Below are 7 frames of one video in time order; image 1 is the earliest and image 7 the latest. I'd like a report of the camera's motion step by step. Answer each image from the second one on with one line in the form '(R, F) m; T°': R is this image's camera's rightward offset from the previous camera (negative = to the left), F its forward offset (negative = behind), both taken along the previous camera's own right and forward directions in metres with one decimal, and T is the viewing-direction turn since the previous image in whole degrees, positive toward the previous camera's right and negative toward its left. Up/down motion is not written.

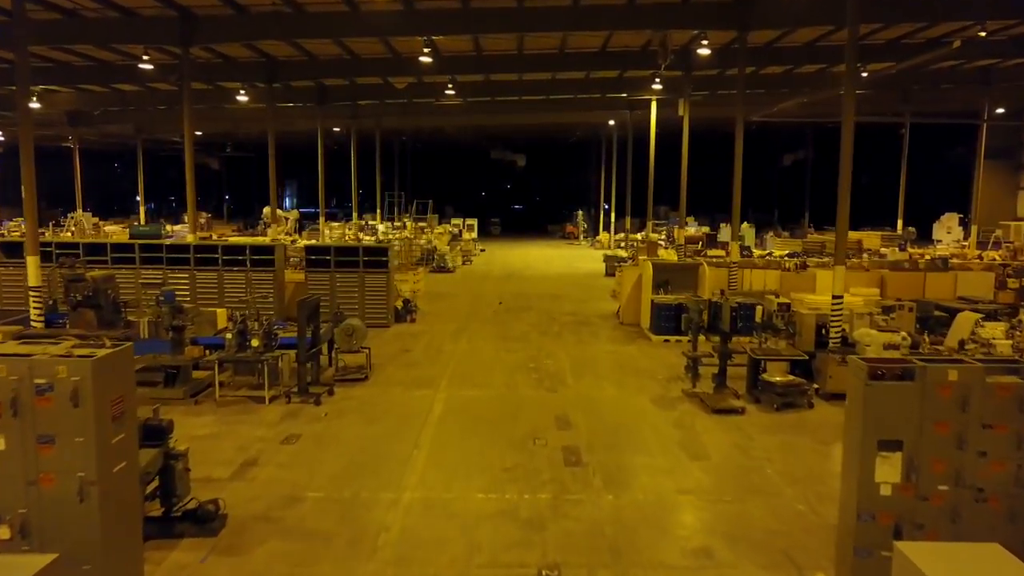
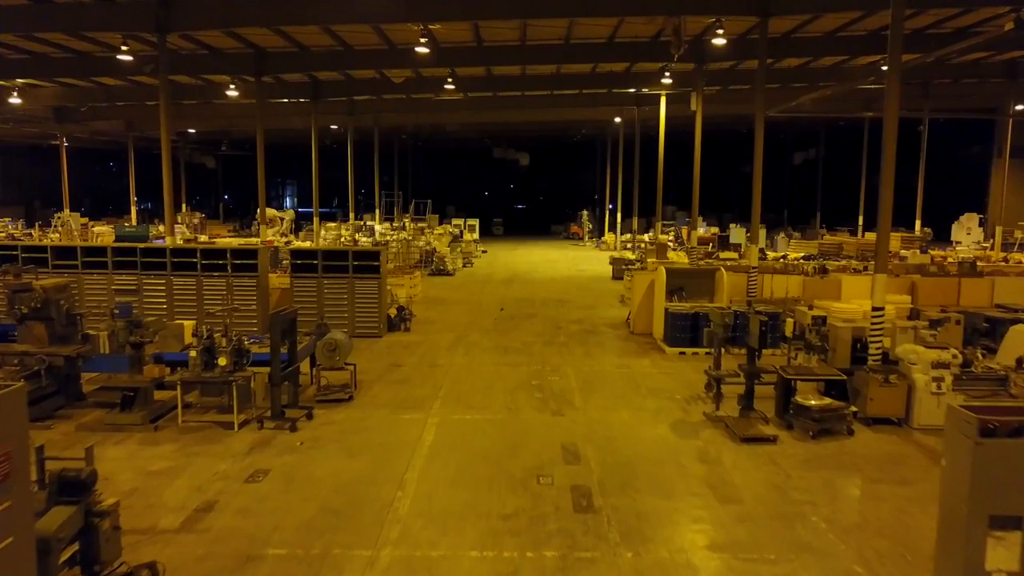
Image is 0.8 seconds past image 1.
(0.0, +1.0) m; 0°
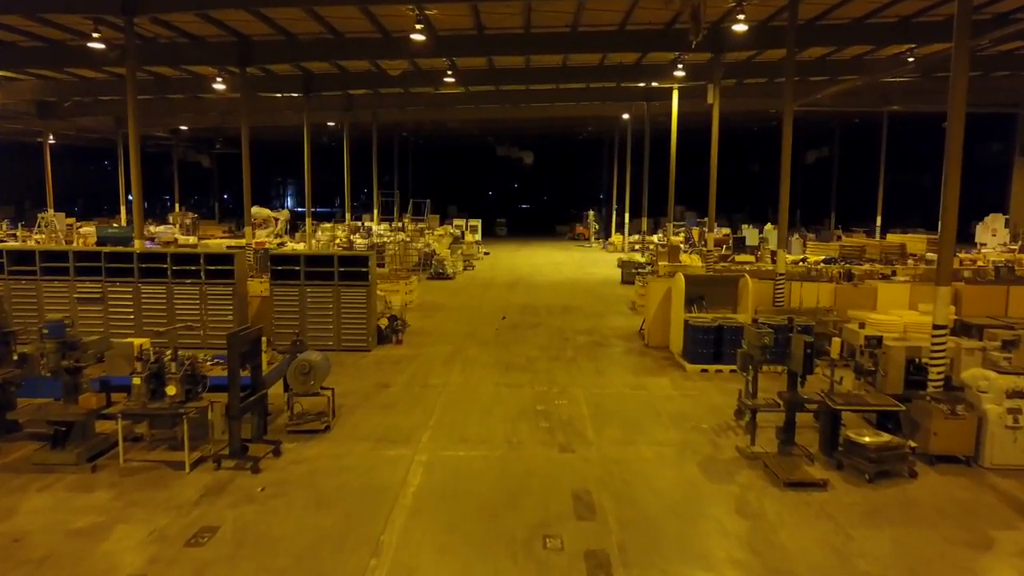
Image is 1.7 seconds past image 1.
(0.0, +1.2) m; 0°
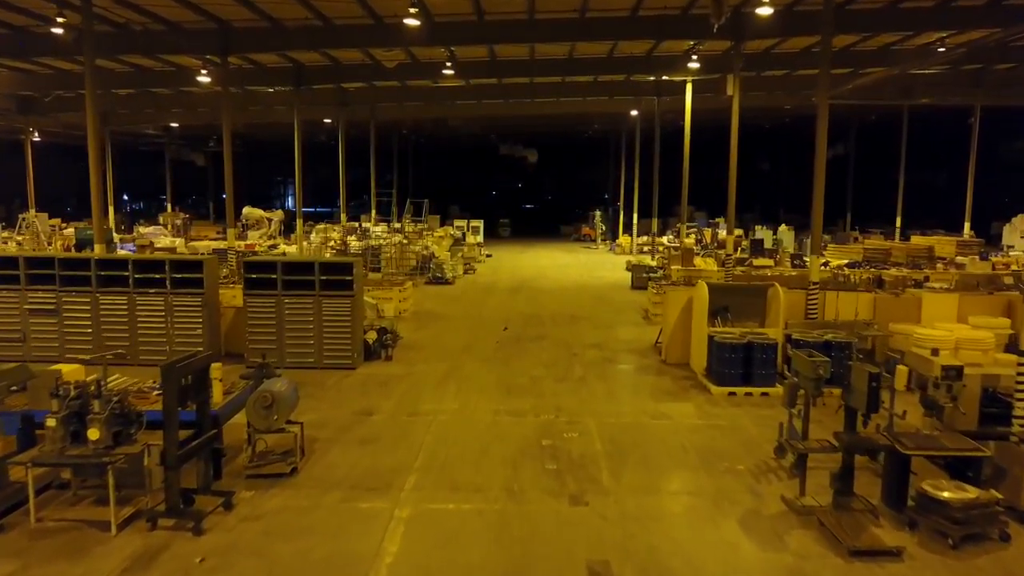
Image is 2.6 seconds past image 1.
(0.0, +1.2) m; 0°
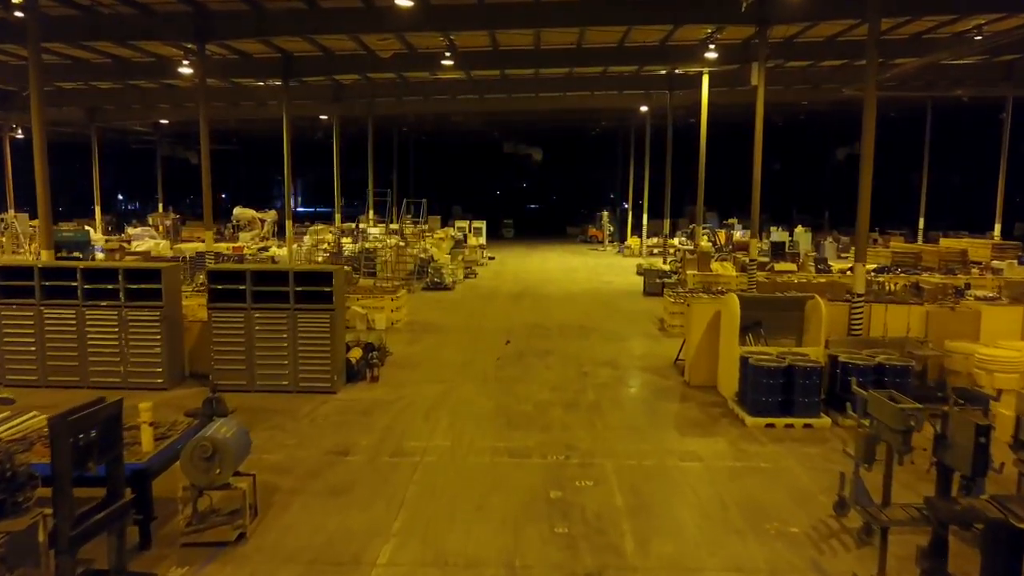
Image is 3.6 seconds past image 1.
(0.0, +1.3) m; 0°
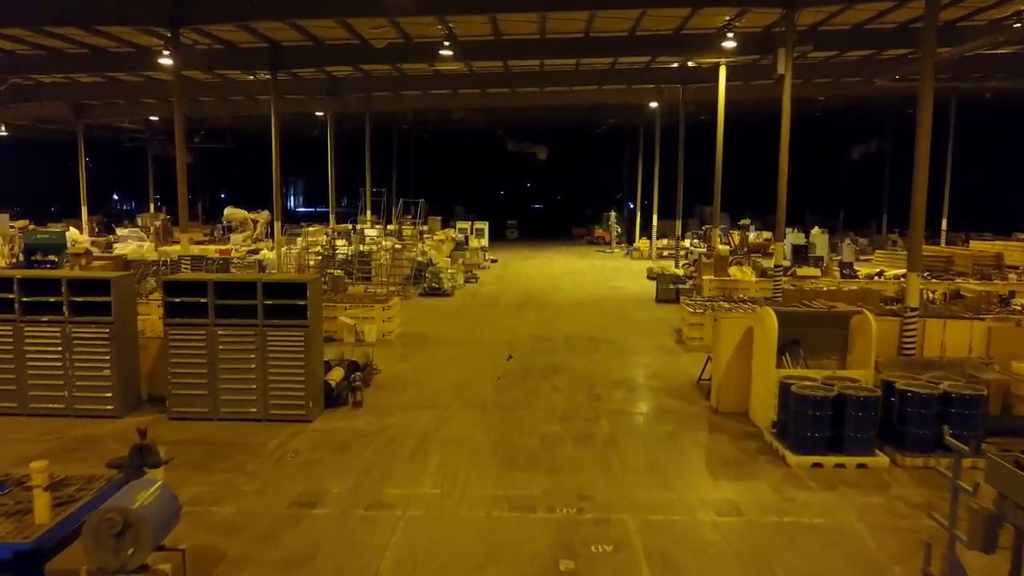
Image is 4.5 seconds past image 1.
(0.0, +1.2) m; 0°
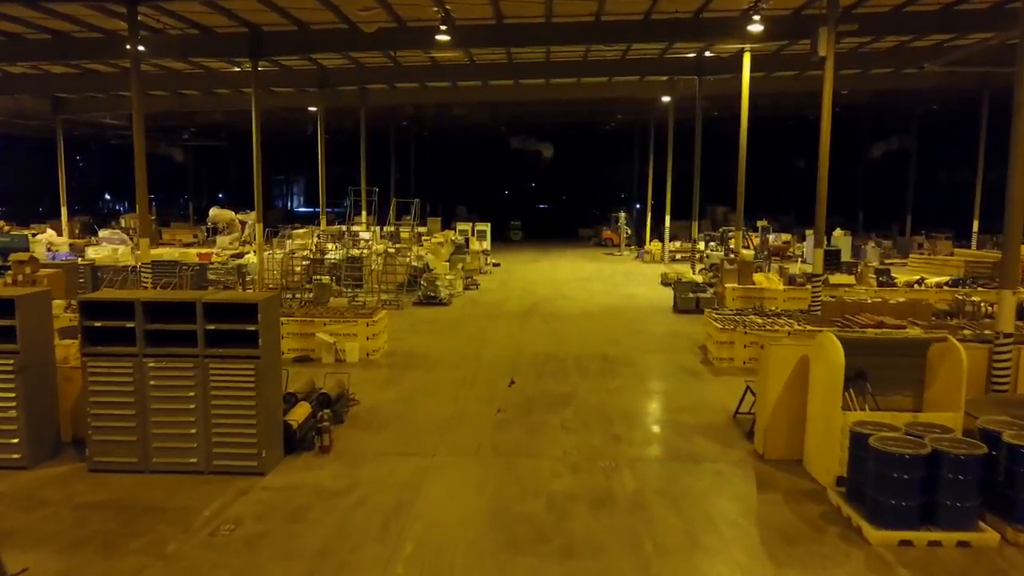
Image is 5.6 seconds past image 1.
(0.0, +1.5) m; 0°
